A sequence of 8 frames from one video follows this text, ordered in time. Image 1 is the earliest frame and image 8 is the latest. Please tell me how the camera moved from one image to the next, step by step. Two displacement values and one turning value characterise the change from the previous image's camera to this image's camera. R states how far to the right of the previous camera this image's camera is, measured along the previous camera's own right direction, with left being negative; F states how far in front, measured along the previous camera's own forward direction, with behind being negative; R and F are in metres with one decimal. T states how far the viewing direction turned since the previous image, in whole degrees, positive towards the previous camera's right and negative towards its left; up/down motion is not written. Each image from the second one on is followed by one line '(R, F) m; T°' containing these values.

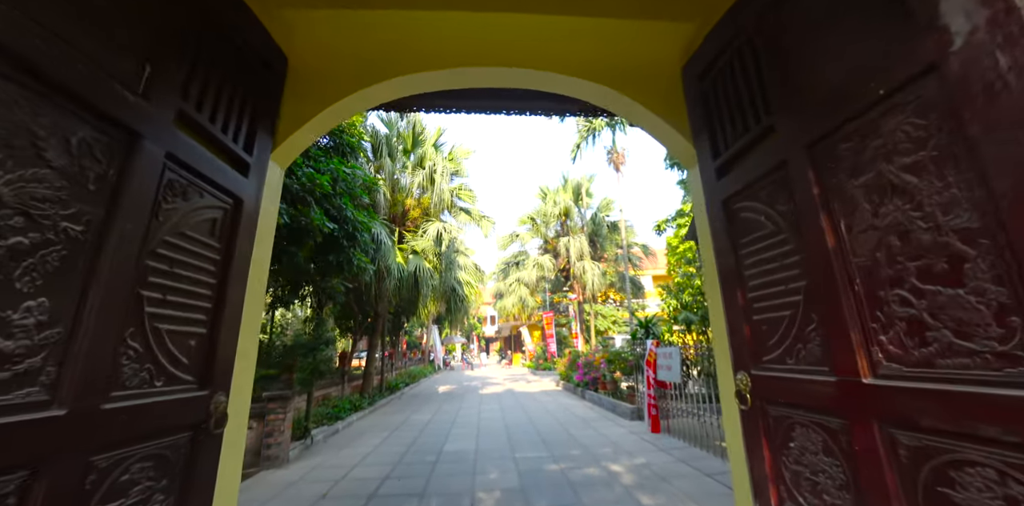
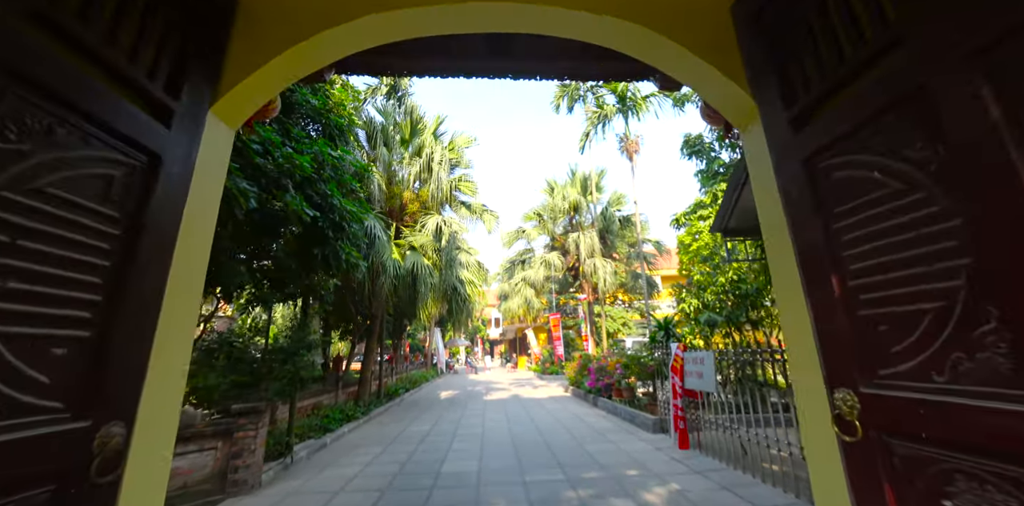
(0.0, +0.7) m; -1°
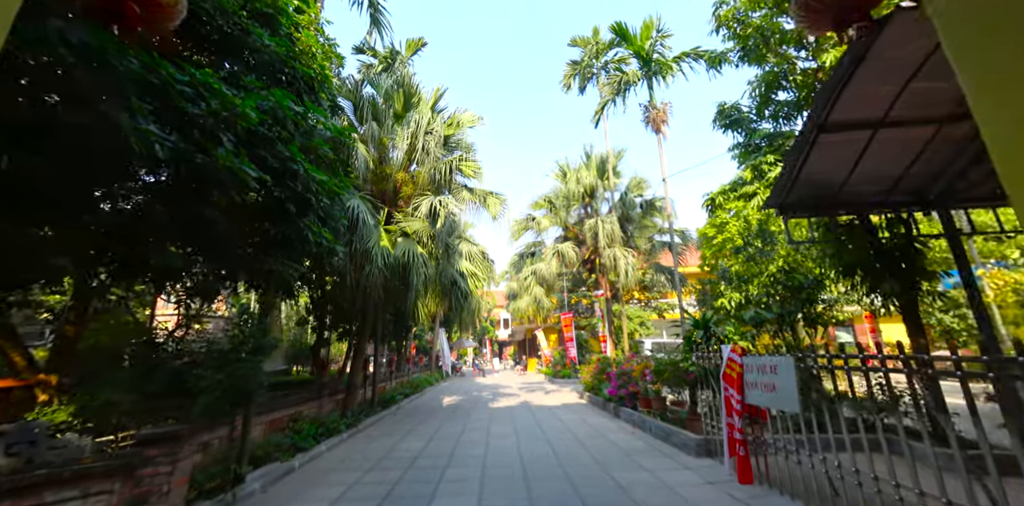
(0.0, +1.1) m; -1°
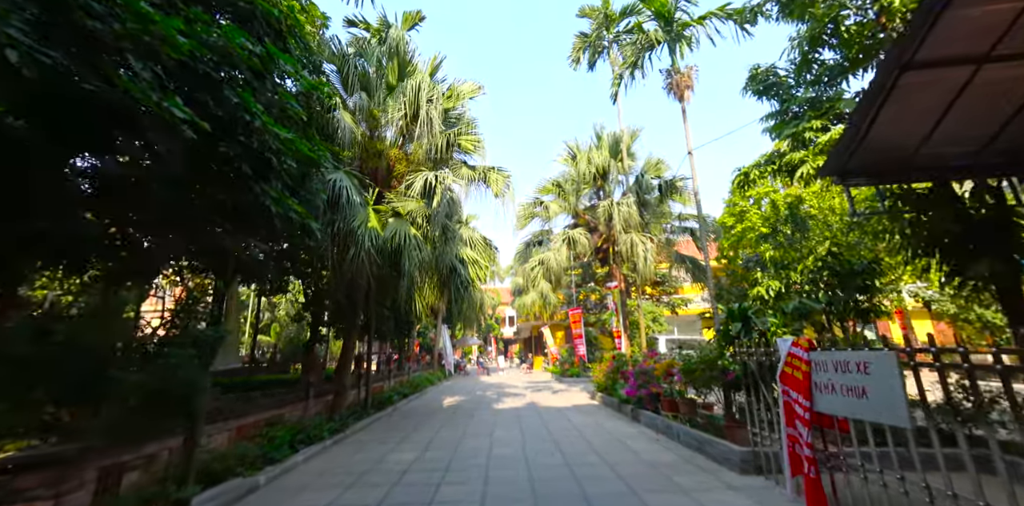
(0.0, +0.8) m; -1°
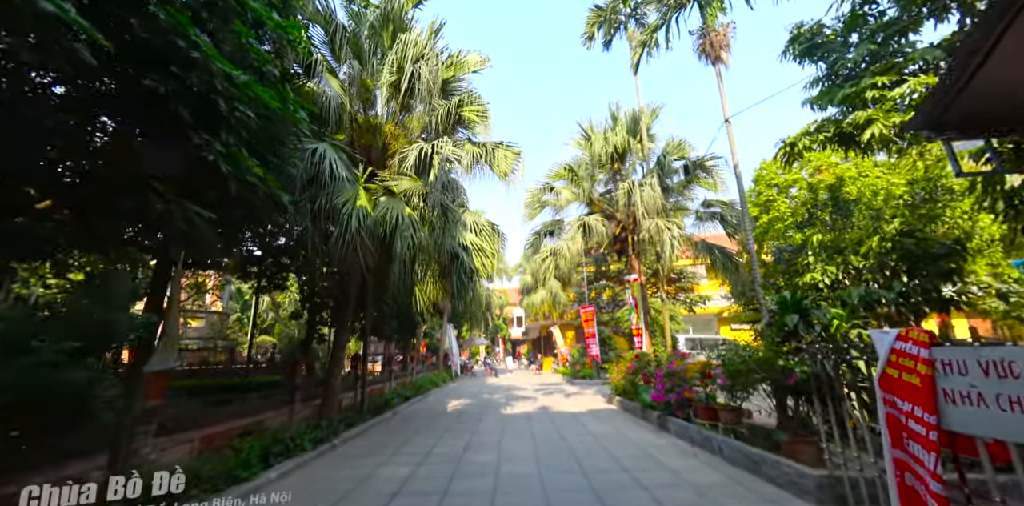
(0.0, +0.8) m; -1°
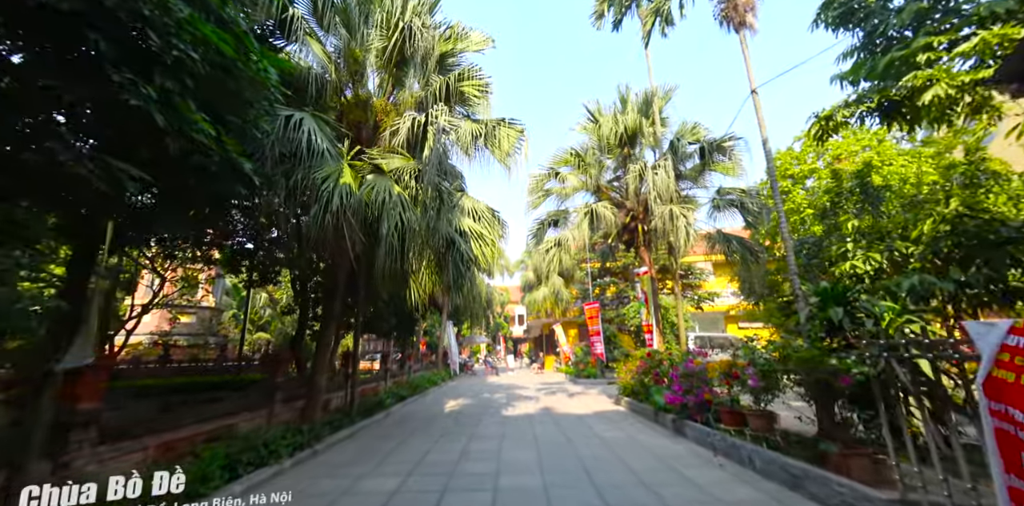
(0.0, +0.6) m; 0°
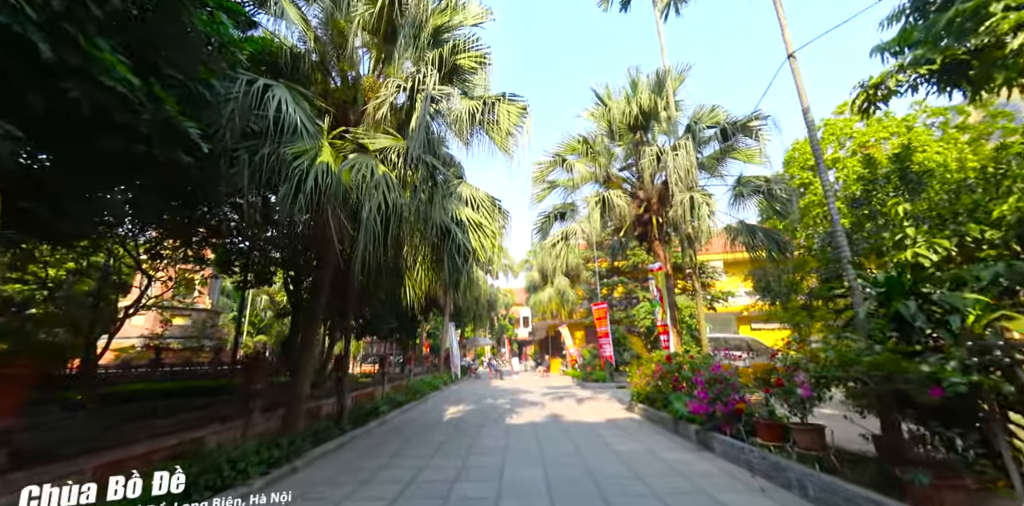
(0.0, +0.6) m; -1°
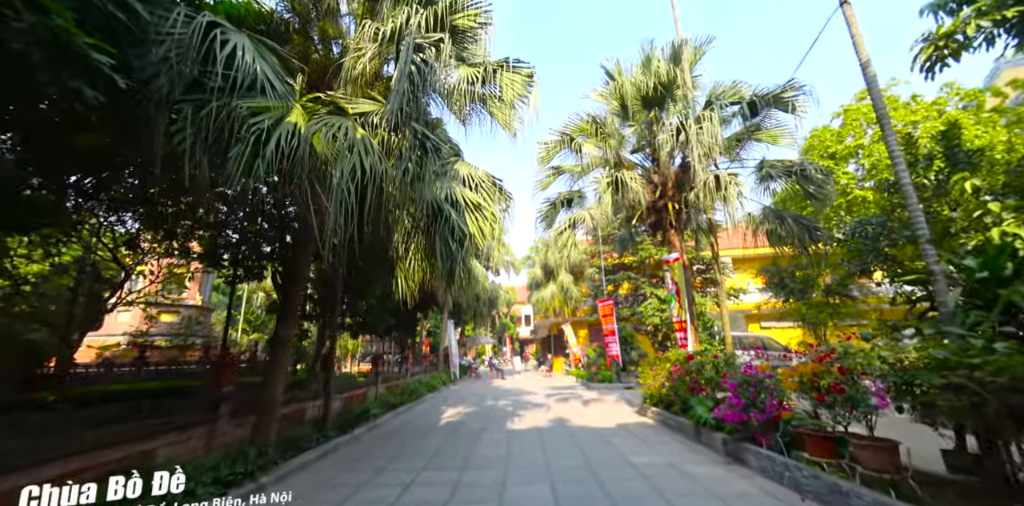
(0.0, +0.6) m; 0°
